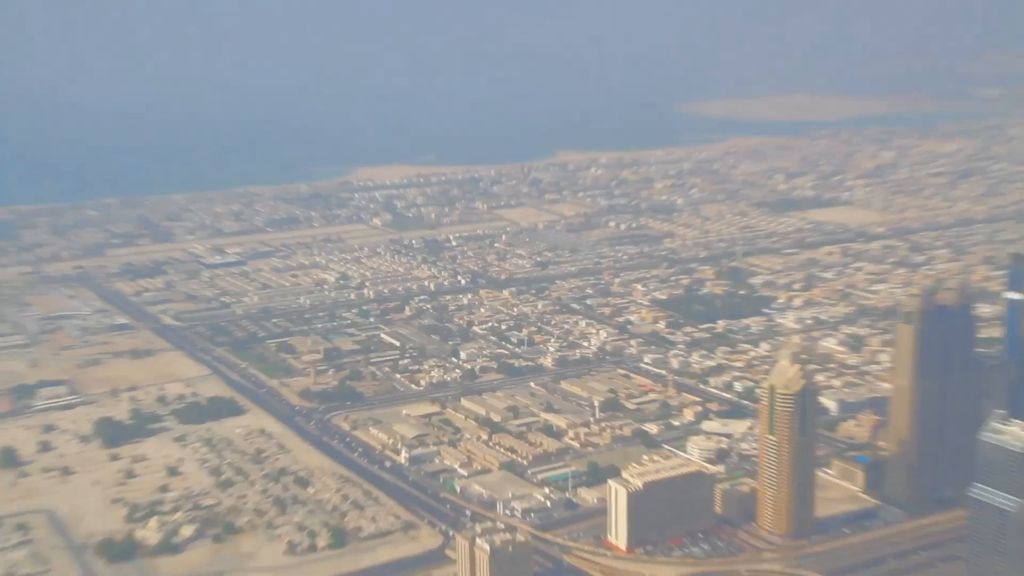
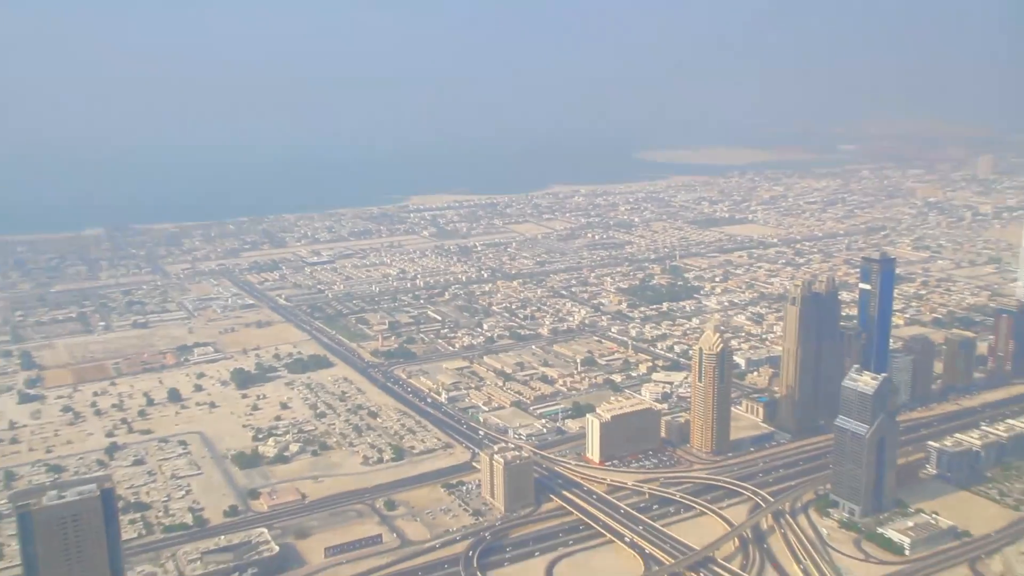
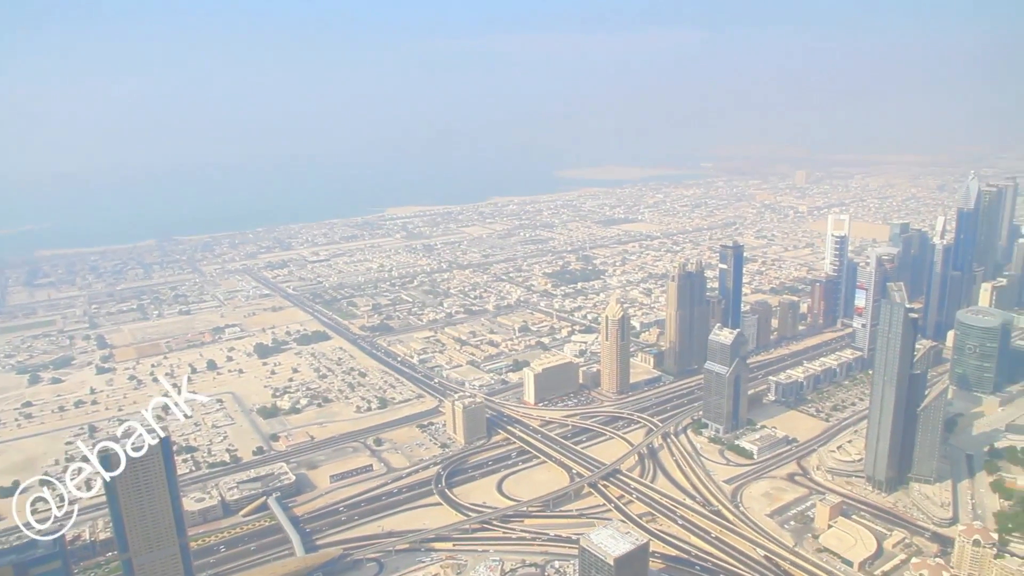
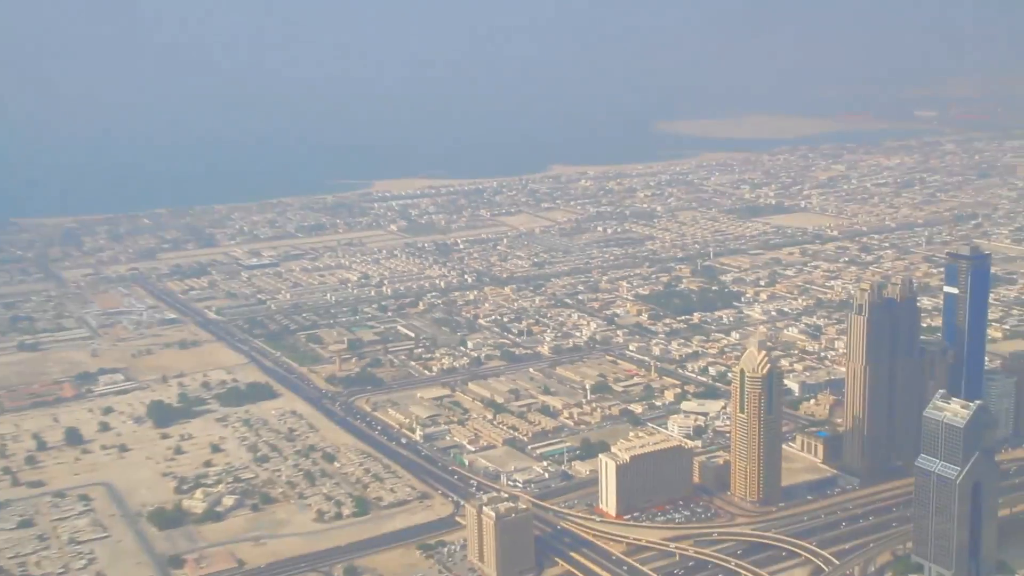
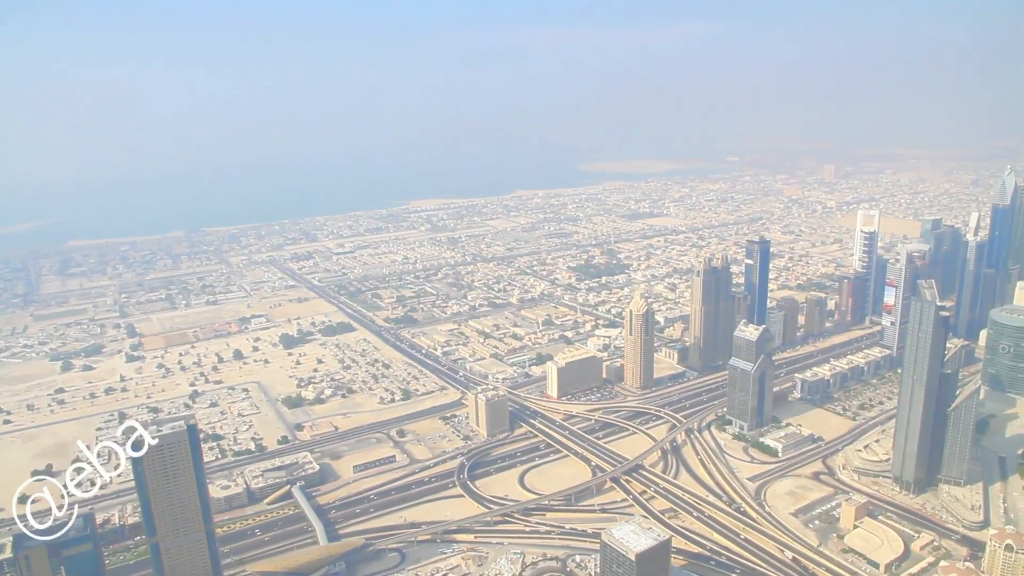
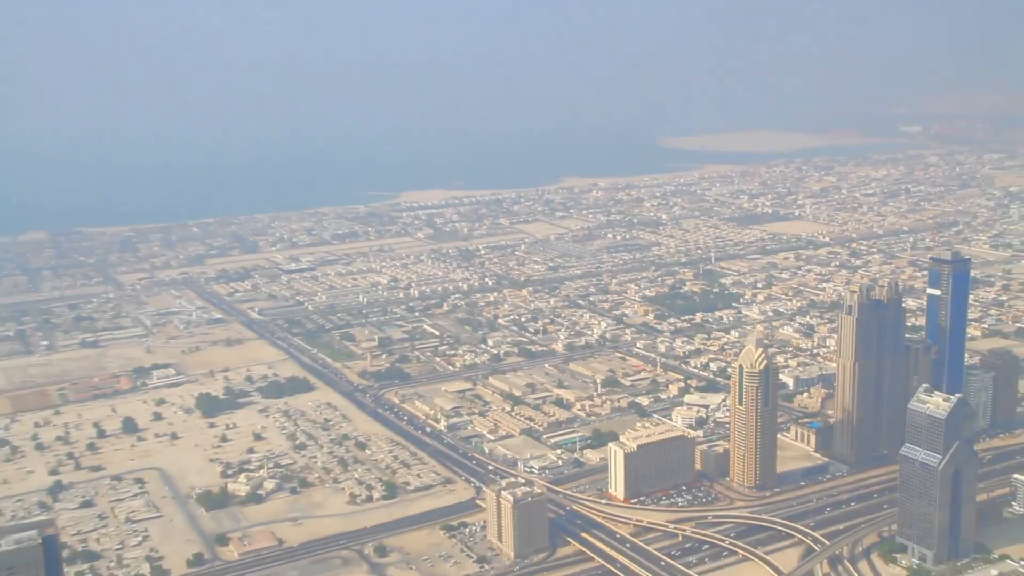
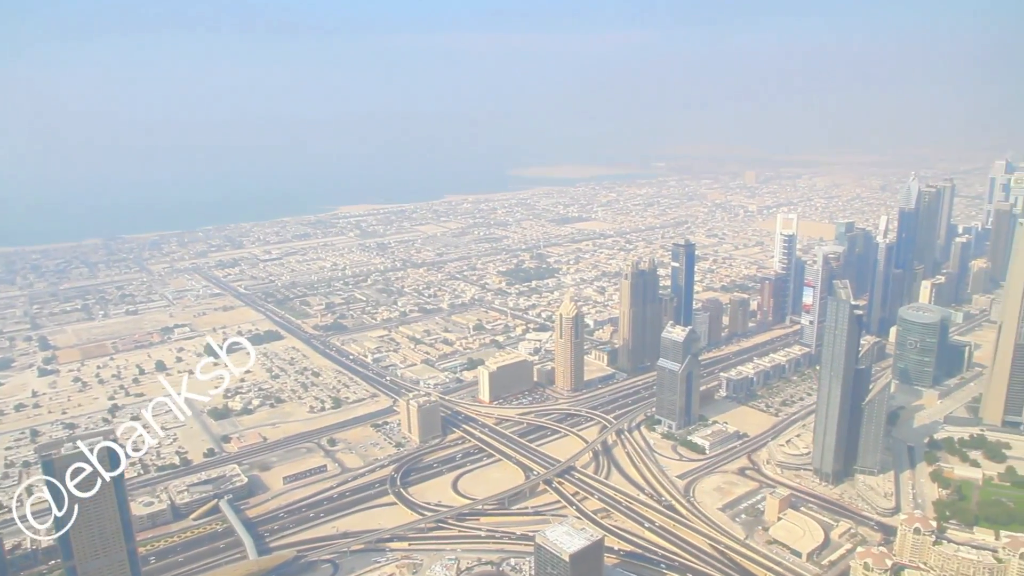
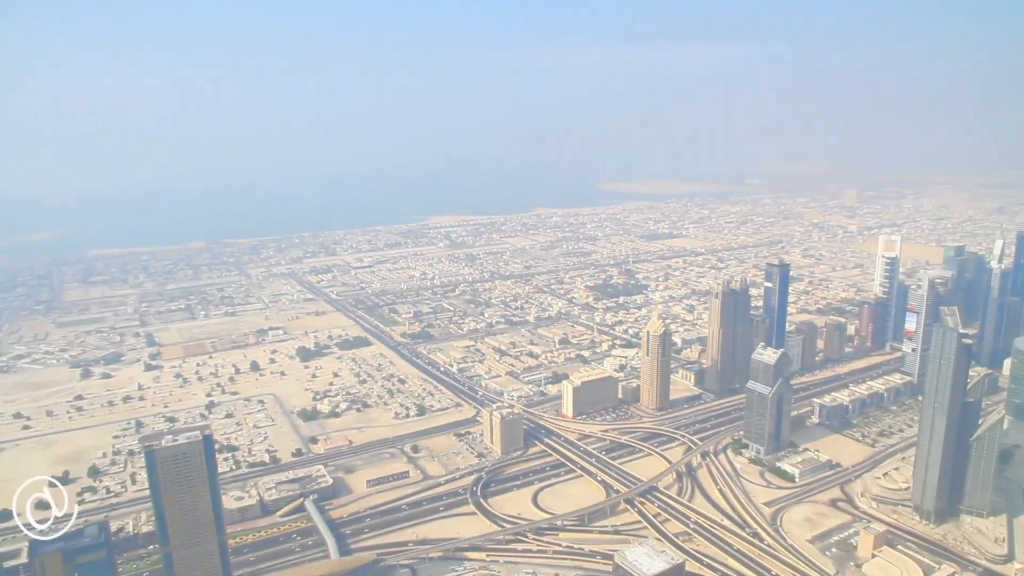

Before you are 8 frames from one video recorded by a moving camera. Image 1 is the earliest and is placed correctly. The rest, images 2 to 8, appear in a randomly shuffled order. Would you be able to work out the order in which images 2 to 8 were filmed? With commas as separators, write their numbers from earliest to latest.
4, 6, 2, 8, 5, 3, 7
